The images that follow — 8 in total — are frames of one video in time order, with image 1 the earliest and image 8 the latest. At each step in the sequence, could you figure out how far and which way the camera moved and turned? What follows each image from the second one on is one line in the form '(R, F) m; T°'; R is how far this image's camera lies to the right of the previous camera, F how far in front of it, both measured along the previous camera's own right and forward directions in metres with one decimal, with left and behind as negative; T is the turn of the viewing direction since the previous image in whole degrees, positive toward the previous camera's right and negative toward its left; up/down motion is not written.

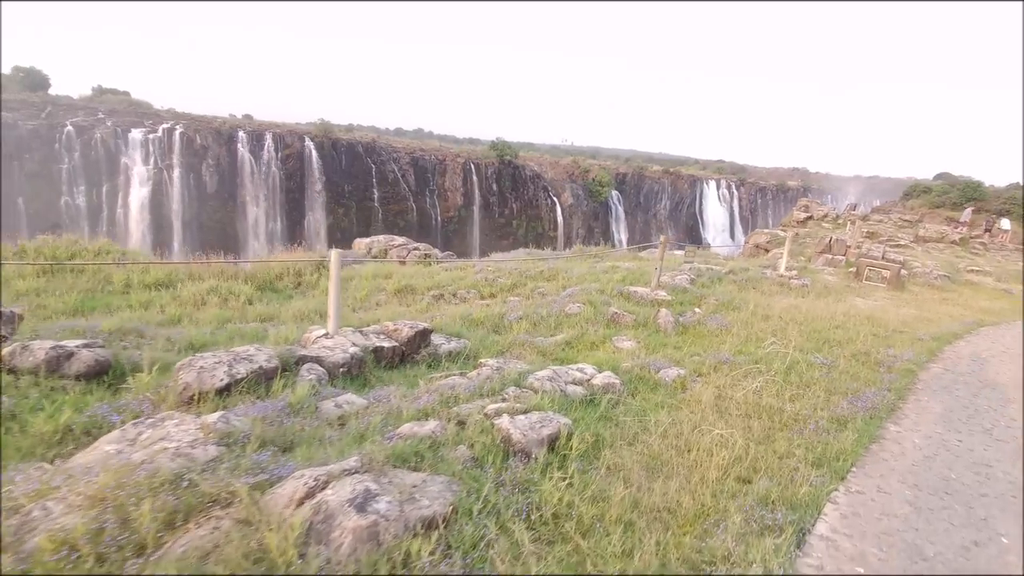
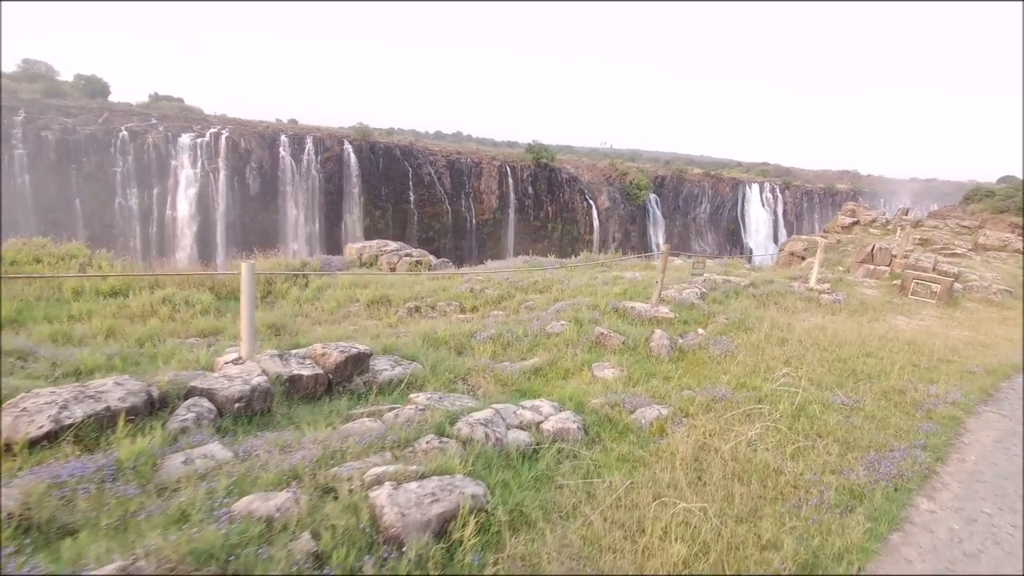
(+0.7, +0.7) m; -4°
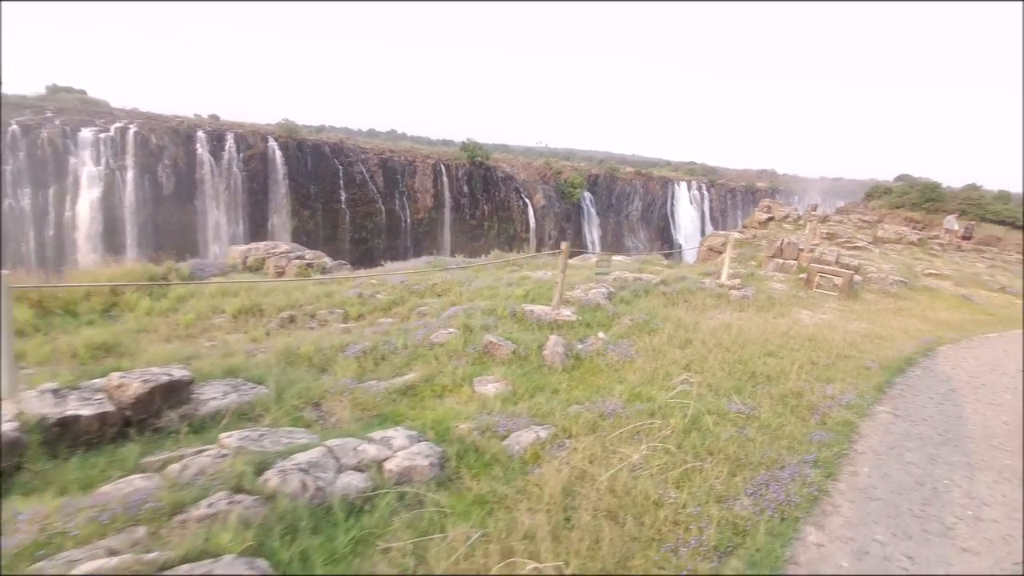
(+0.6, +0.5) m; +7°
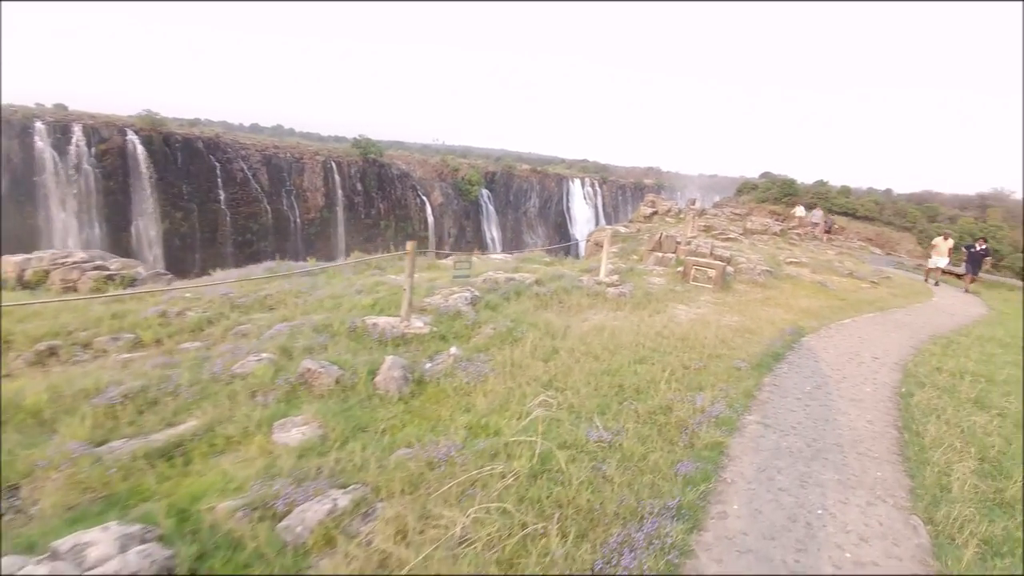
(+0.6, +0.8) m; +10°
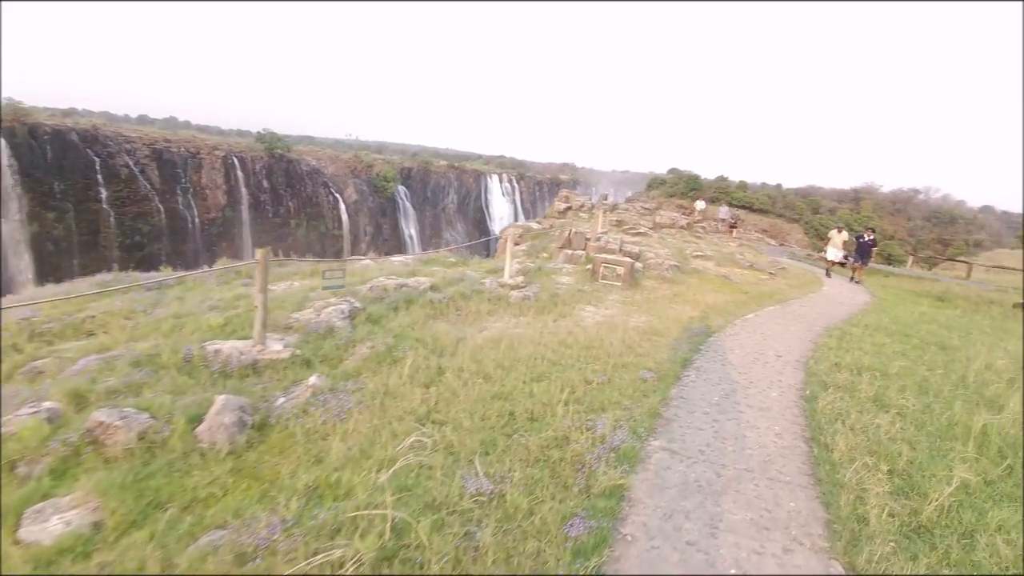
(+0.4, +0.6) m; +8°
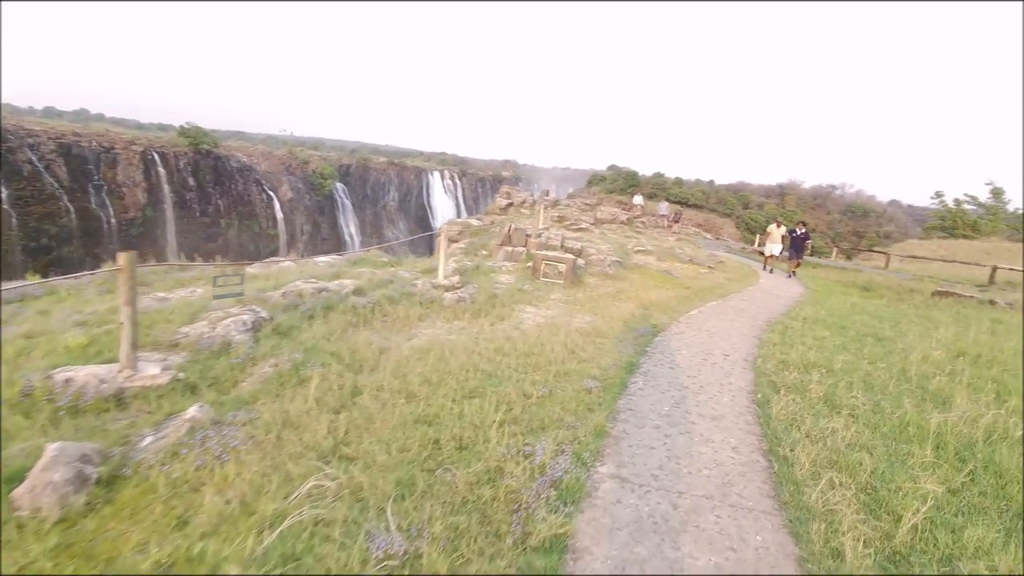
(+0.1, +0.5) m; +6°
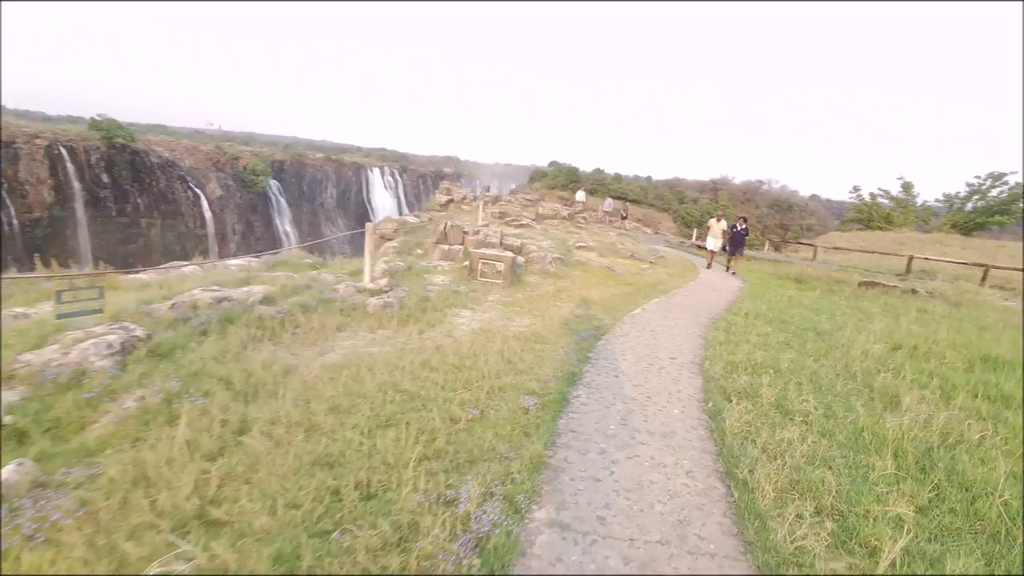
(+0.1, +0.5) m; +6°
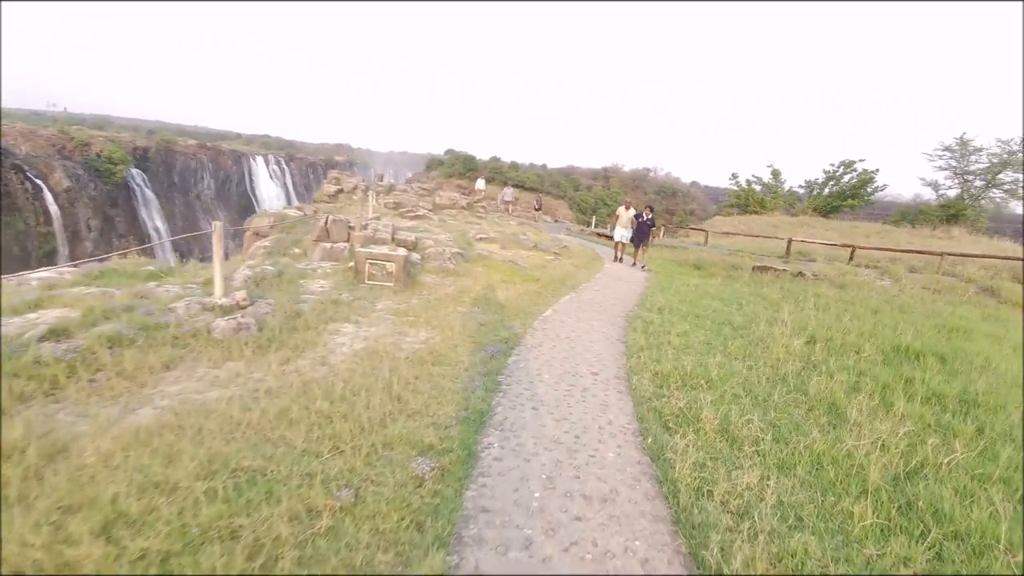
(+0.1, +1.0) m; +11°
